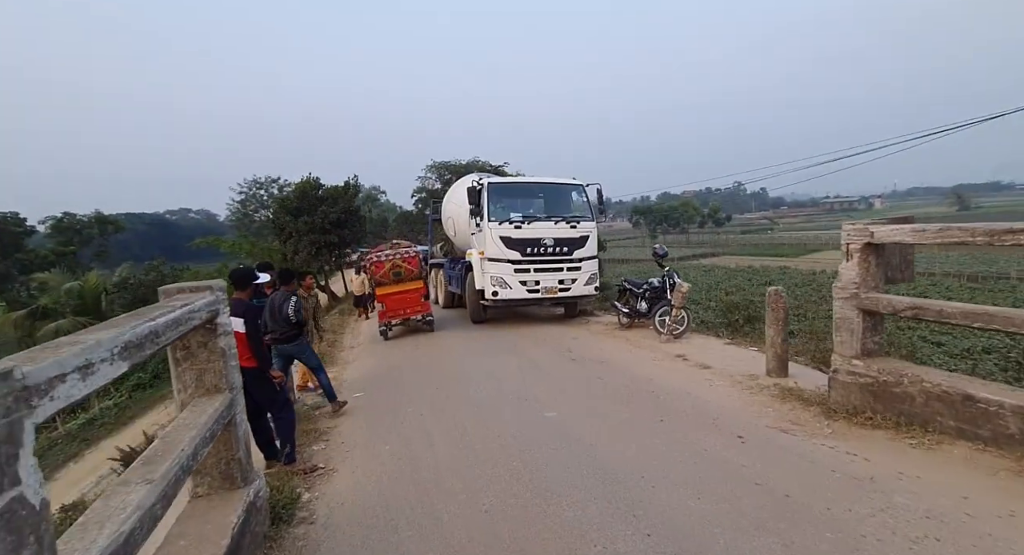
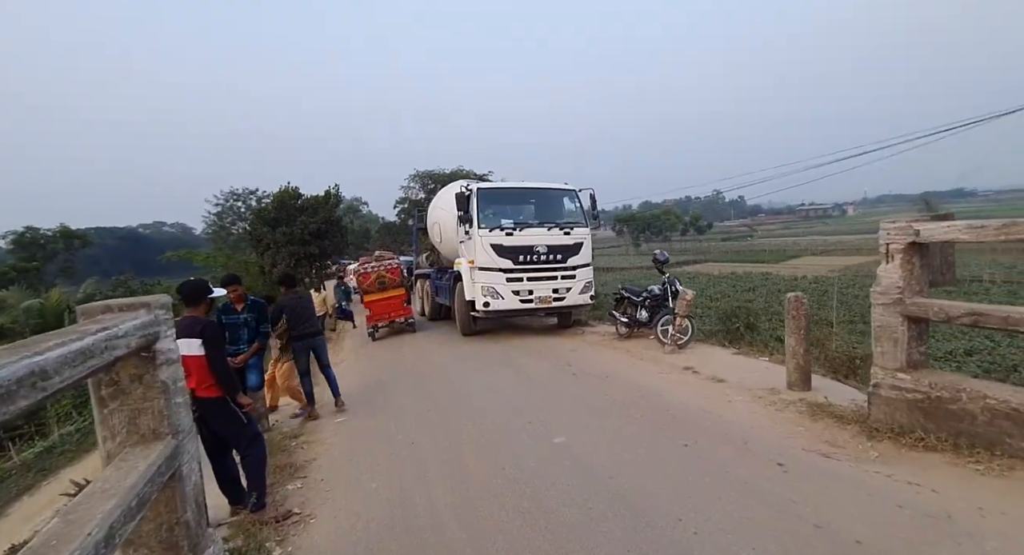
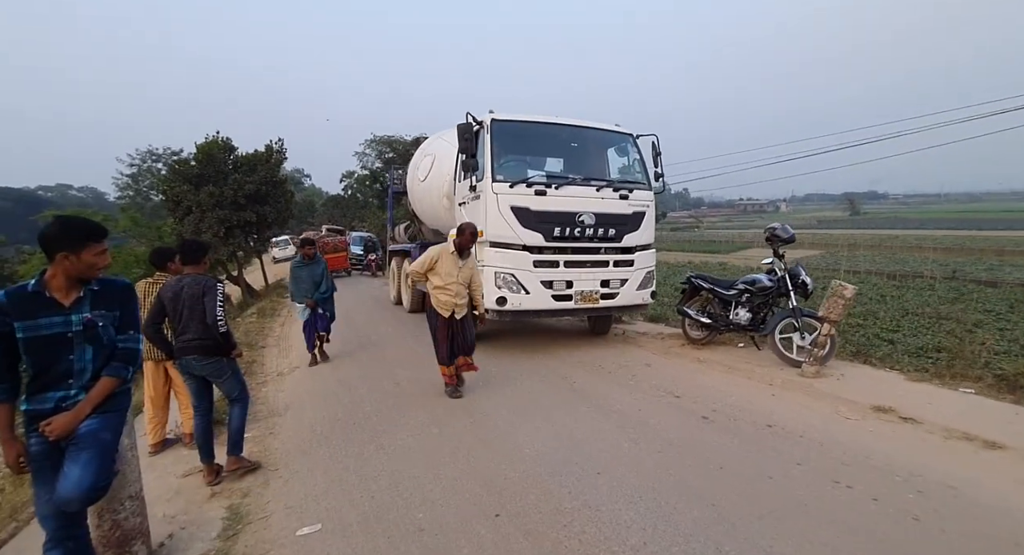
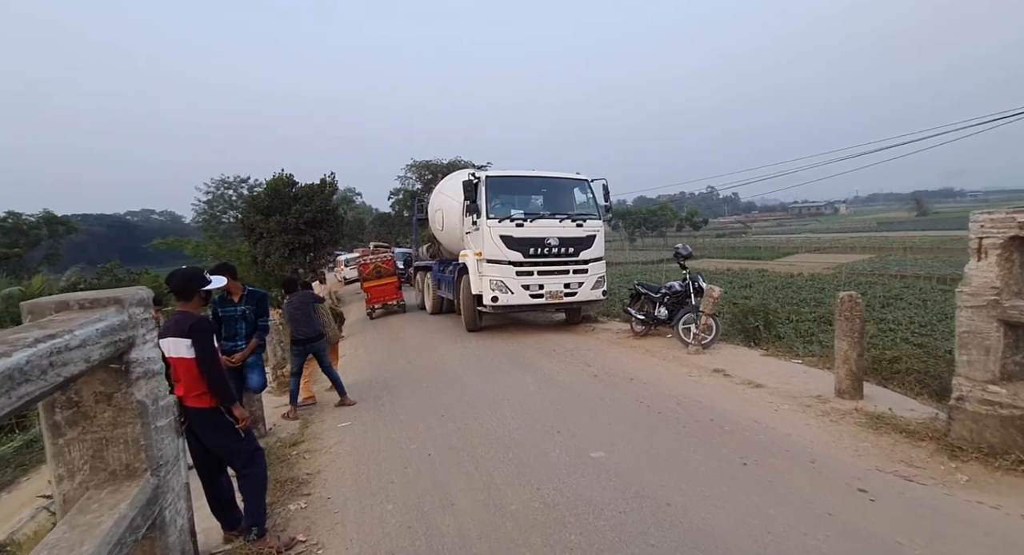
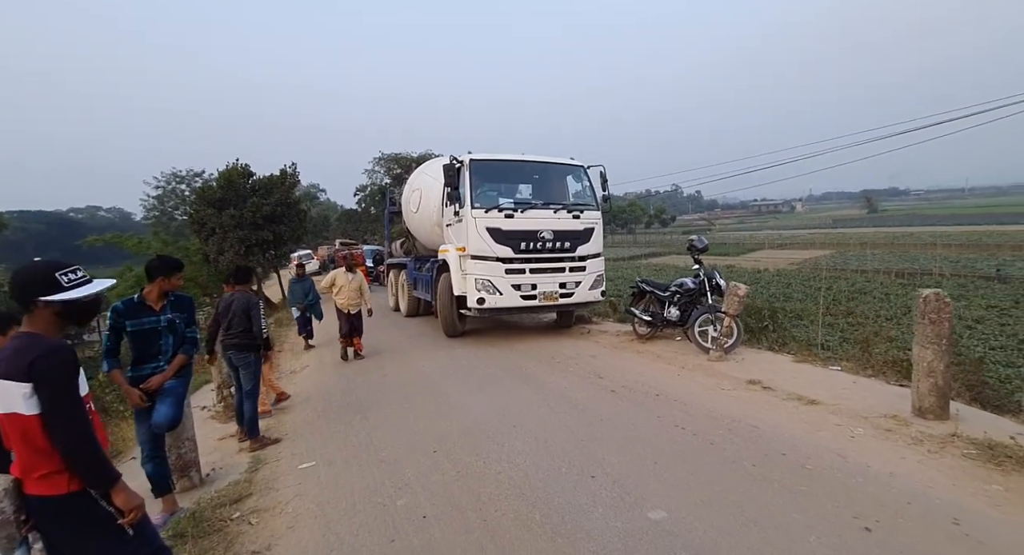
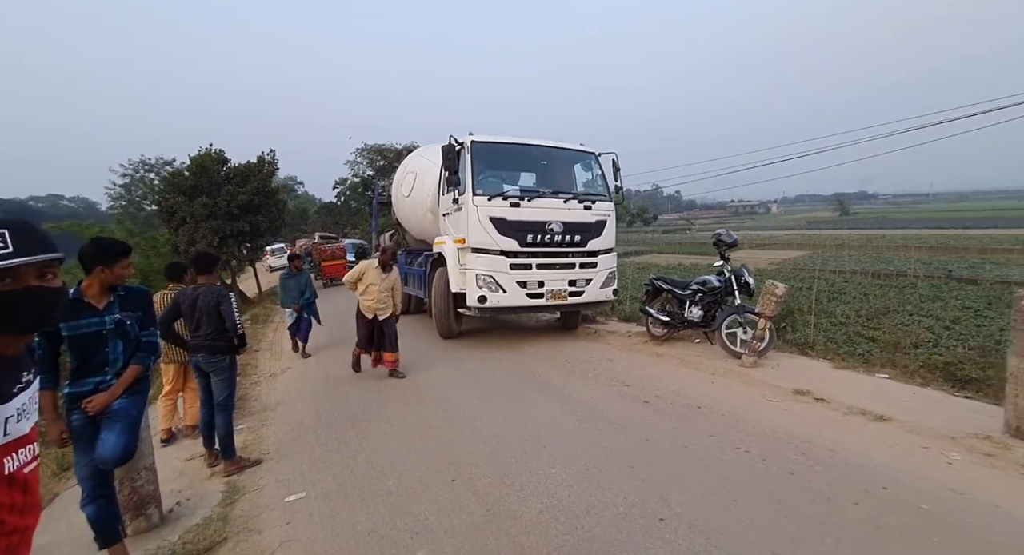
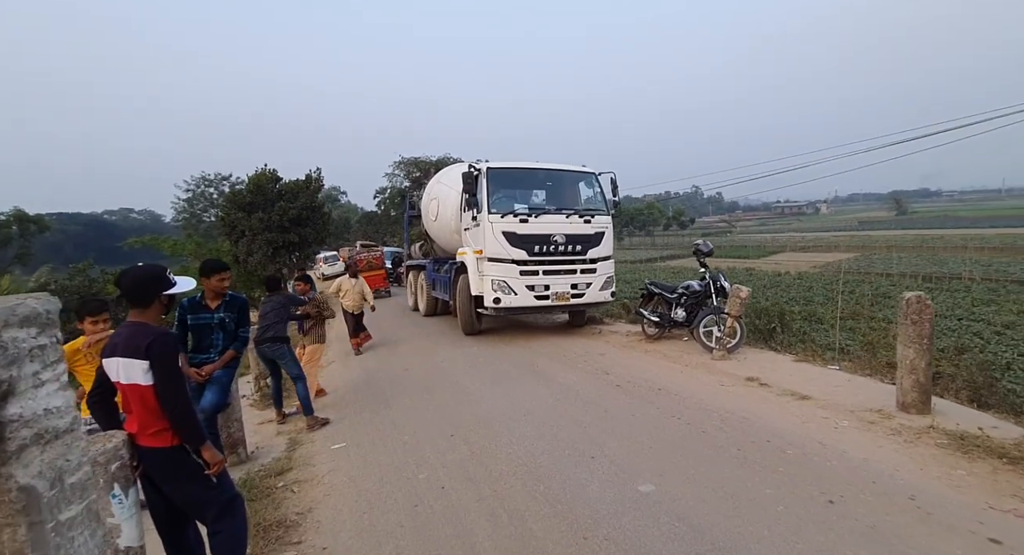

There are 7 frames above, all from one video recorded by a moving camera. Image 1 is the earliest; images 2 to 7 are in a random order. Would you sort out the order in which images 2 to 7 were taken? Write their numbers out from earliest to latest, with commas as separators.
2, 4, 7, 5, 6, 3
